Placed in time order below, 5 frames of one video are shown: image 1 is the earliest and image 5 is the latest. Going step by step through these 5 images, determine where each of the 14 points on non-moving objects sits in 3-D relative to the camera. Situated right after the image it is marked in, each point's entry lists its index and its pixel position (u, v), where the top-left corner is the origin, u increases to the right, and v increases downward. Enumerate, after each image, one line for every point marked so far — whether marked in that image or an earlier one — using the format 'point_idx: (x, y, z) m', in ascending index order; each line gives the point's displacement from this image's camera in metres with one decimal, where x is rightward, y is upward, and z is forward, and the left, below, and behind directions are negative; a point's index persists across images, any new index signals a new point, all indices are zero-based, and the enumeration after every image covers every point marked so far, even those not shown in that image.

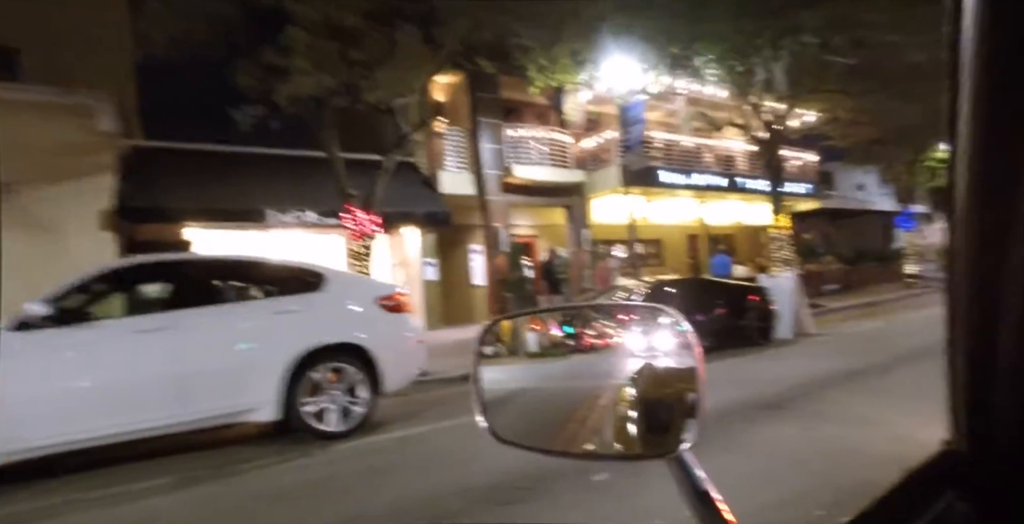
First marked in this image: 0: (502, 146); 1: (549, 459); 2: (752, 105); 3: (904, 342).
0: (-0.3, +3.3, +18.1) m
1: (+0.2, -1.6, +5.1) m
2: (+6.7, +4.4, +17.9) m
3: (+7.5, -1.5, +12.1) m
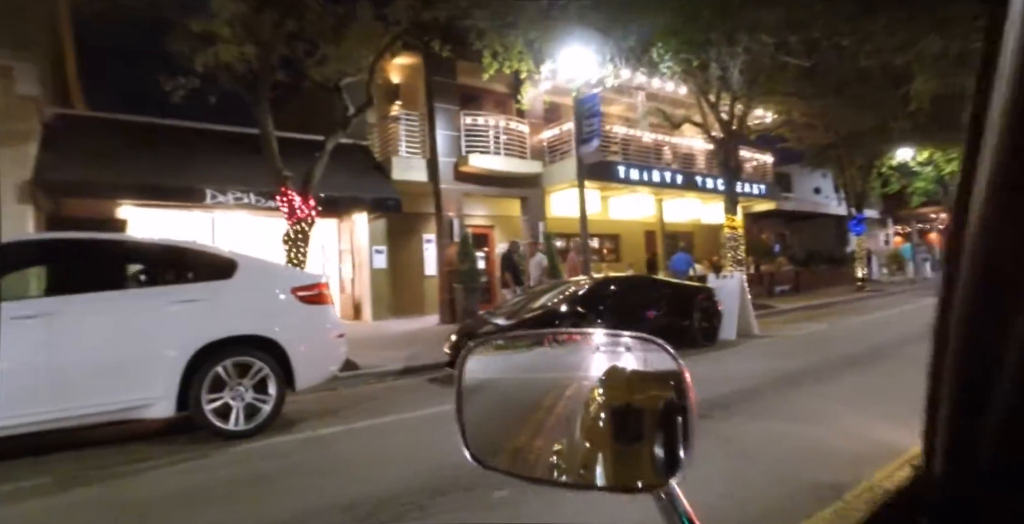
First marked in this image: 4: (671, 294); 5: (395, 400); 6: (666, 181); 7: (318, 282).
0: (-1.5, +3.6, +17.6) m
1: (-0.5, -1.5, +4.8) m
2: (+5.5, +4.4, +17.7) m
3: (+6.4, -1.6, +12.1) m
4: (+2.7, -0.5, +10.8) m
5: (-1.5, -1.8, +8.4) m
6: (+4.8, +2.5, +19.7) m
7: (-2.2, -0.3, +7.3) m
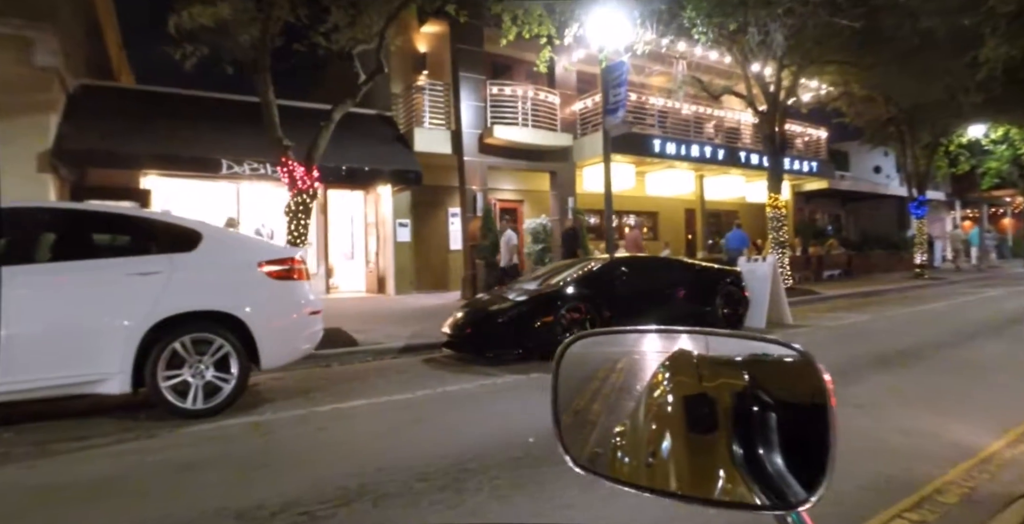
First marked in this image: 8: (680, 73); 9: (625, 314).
0: (-0.7, +4.2, +17.0) m
1: (-0.9, -1.4, +4.3) m
2: (+6.3, +4.9, +16.5) m
3: (+6.6, -1.3, +11.0) m
4: (+2.8, -0.2, +10.0) m
5: (-1.7, -1.5, +8.0) m
6: (+5.7, +3.1, +18.5) m
7: (-2.4, 0.0, +6.9) m
8: (+4.5, +5.0, +17.1) m
9: (+1.7, -0.7, +9.2) m
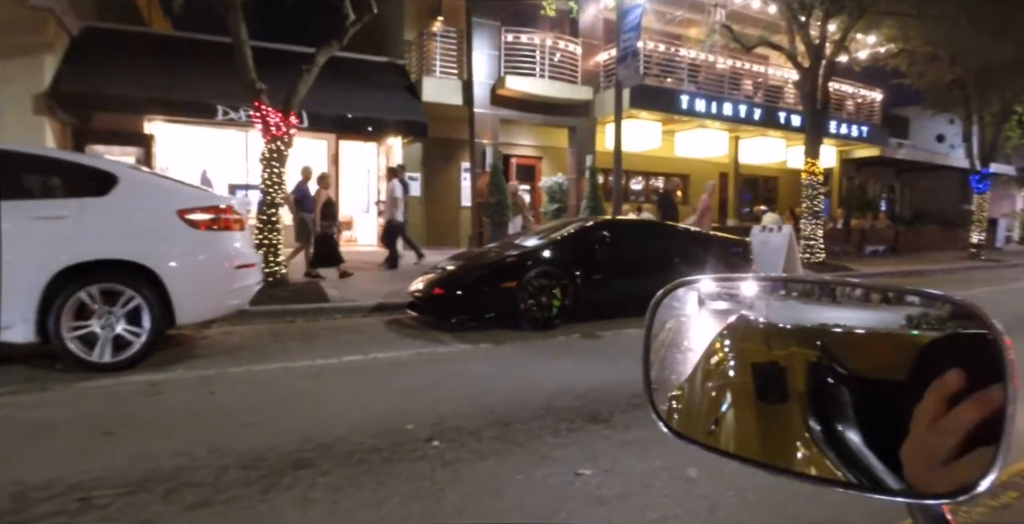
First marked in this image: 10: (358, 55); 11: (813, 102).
0: (-0.3, +5.3, +16.0) m
1: (-1.7, -1.1, +3.8) m
2: (+6.7, +5.6, +14.9) m
3: (+6.3, -1.0, +9.9) m
4: (+2.5, +0.2, +9.1) m
5: (-2.2, -0.9, +7.5) m
6: (+6.2, +3.9, +17.1) m
7: (-3.0, +0.6, +6.4) m
8: (+5.0, +5.9, +15.7) m
9: (+1.3, -0.3, +8.4) m
10: (-3.7, +5.0, +15.4) m
11: (+7.4, +4.0, +15.7) m
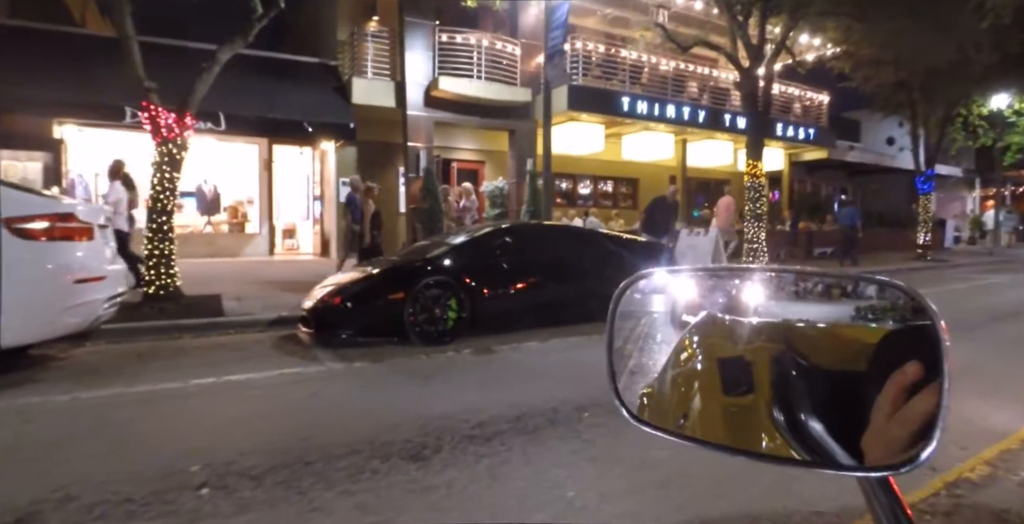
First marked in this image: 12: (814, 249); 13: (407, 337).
0: (-1.8, +5.1, +15.5) m
1: (-2.8, -1.2, +3.2) m
2: (+5.1, +5.5, +14.6) m
3: (+5.0, -1.0, +9.6) m
4: (+1.2, +0.1, +8.6) m
5: (-3.4, -1.0, +6.9) m
6: (+4.6, +3.8, +16.8) m
7: (-4.2, +0.4, +5.8) m
8: (+3.4, +5.7, +15.3) m
9: (0.0, -0.4, +7.9) m
10: (-5.2, +4.8, +14.8) m
11: (+5.9, +3.8, +15.5) m
12: (+9.1, +0.3, +19.2) m
13: (-1.1, -0.9, +7.4) m
